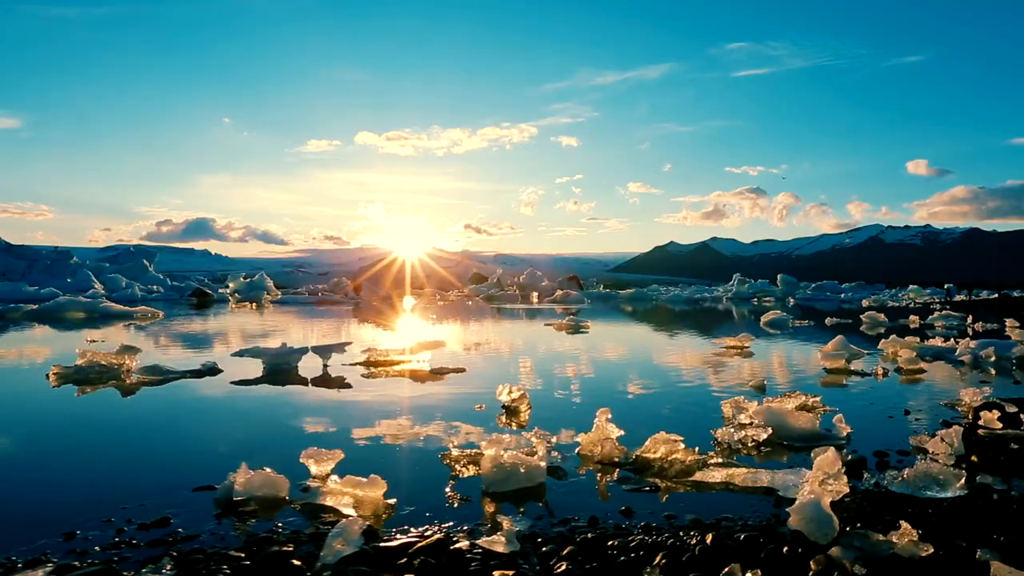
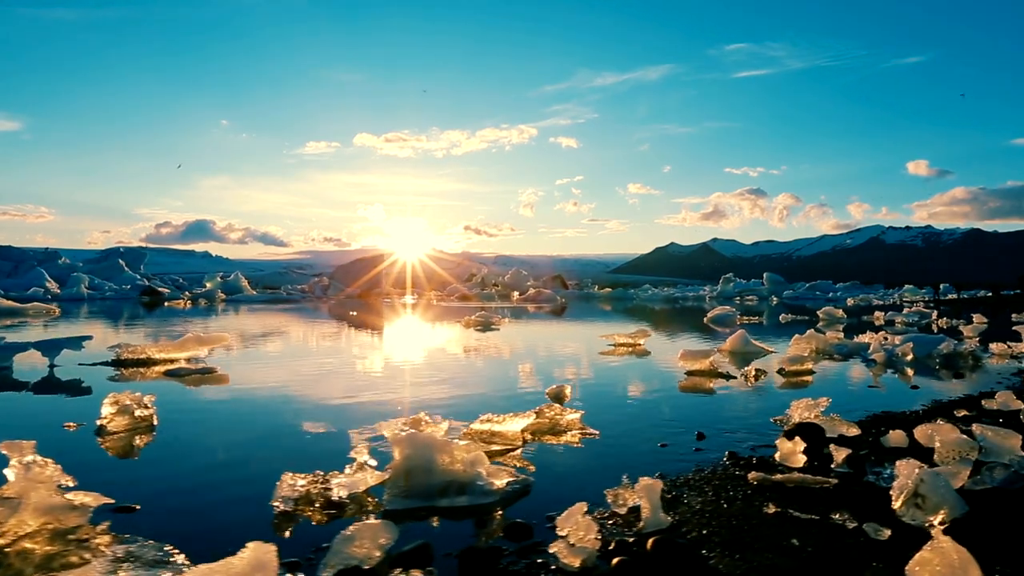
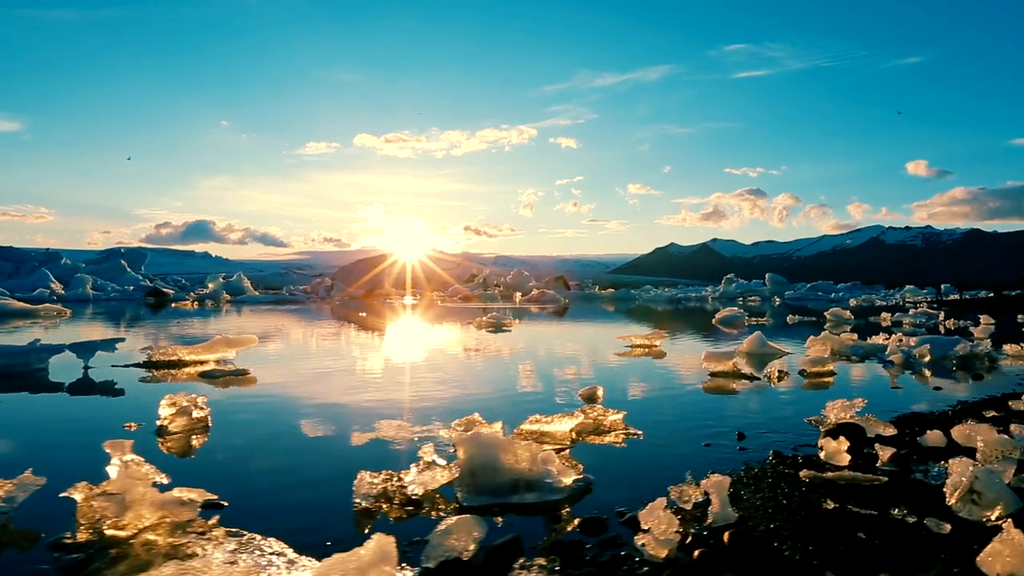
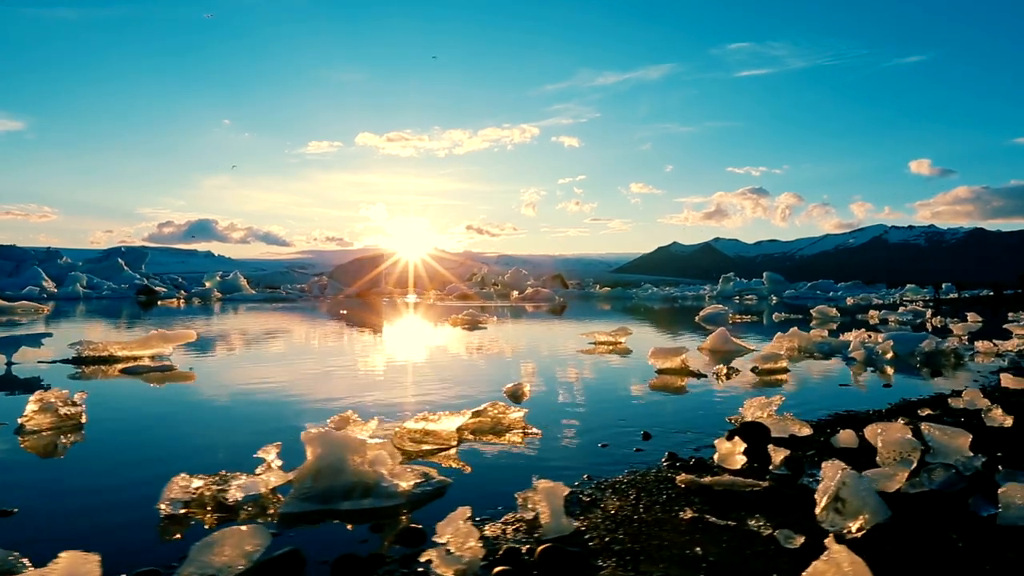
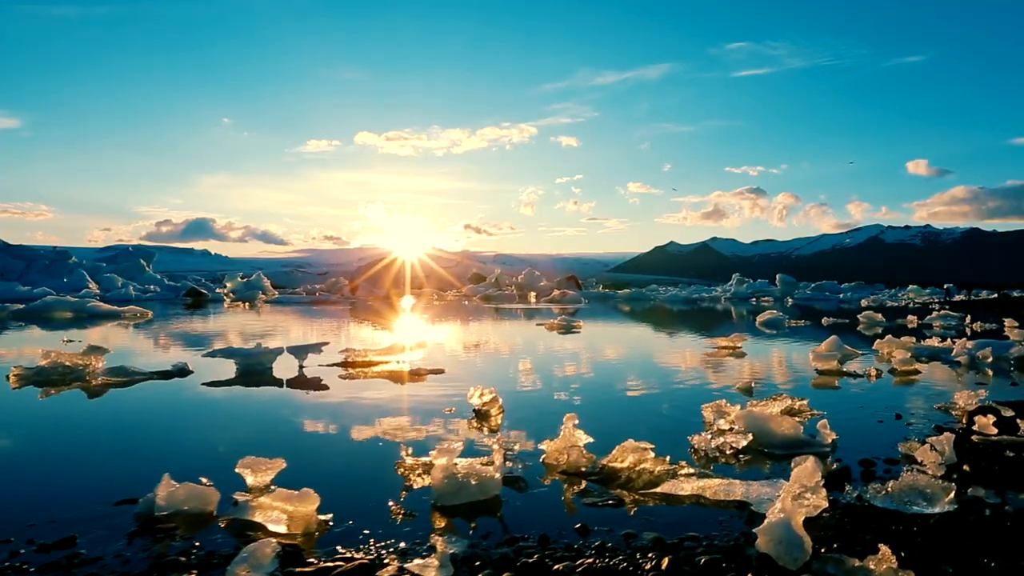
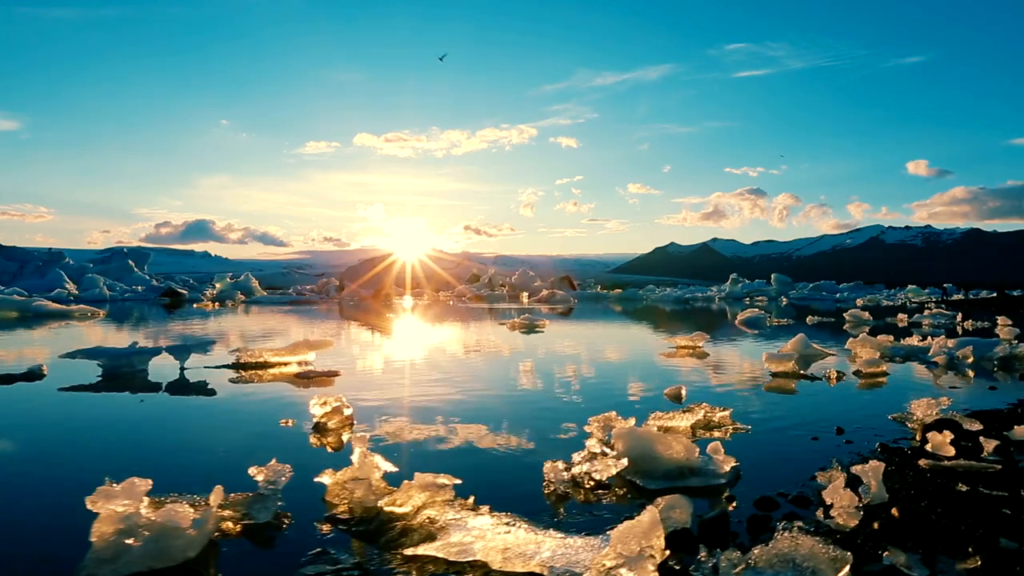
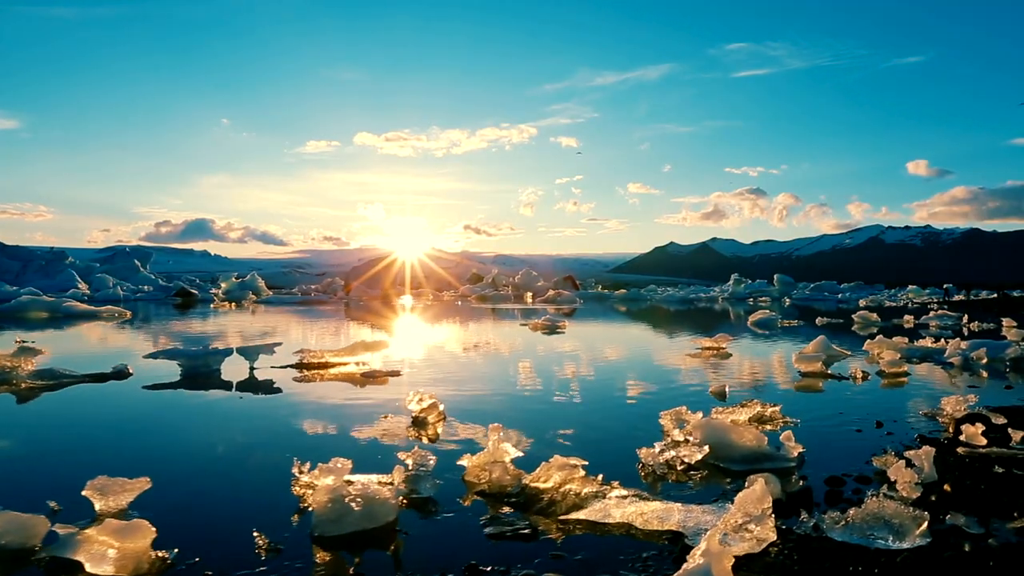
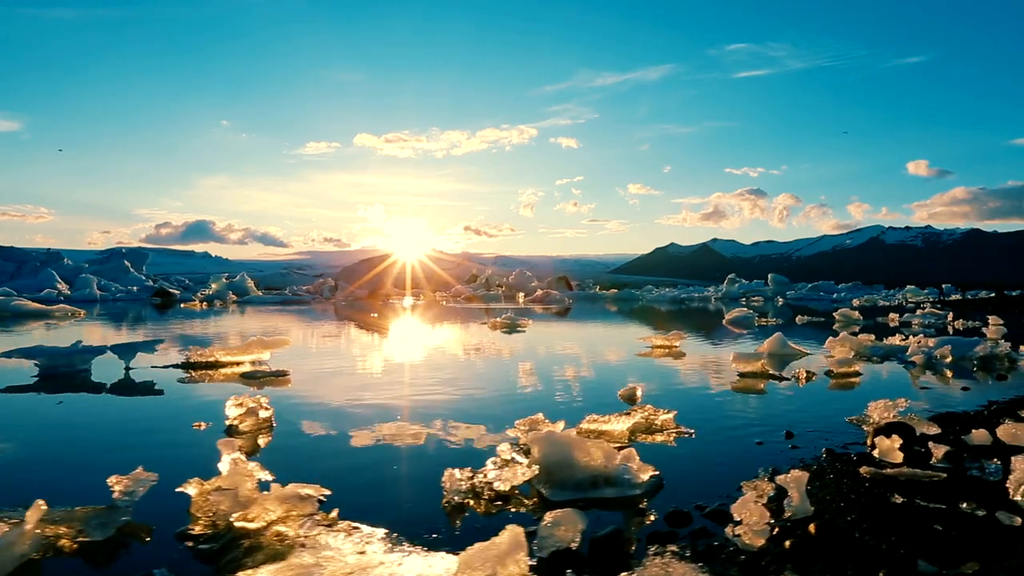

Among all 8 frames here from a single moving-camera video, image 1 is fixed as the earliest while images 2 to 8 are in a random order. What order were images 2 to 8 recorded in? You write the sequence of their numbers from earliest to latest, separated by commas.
5, 7, 6, 8, 3, 2, 4
